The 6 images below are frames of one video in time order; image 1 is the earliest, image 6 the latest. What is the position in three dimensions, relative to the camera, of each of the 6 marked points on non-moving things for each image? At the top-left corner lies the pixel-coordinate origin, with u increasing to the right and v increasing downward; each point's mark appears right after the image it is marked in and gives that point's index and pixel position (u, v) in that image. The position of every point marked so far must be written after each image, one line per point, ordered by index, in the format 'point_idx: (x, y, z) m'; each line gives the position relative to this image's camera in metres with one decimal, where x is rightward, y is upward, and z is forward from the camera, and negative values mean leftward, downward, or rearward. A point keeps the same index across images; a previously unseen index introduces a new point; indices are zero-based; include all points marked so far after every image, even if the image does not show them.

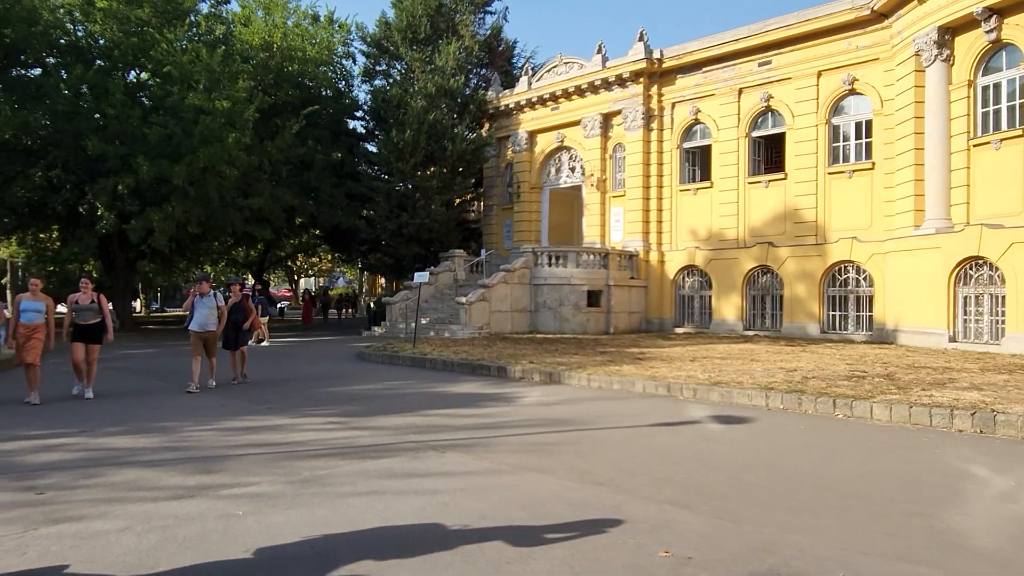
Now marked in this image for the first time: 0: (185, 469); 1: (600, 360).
0: (-2.8, -1.6, +6.5) m
1: (+1.6, -1.3, +13.9) m
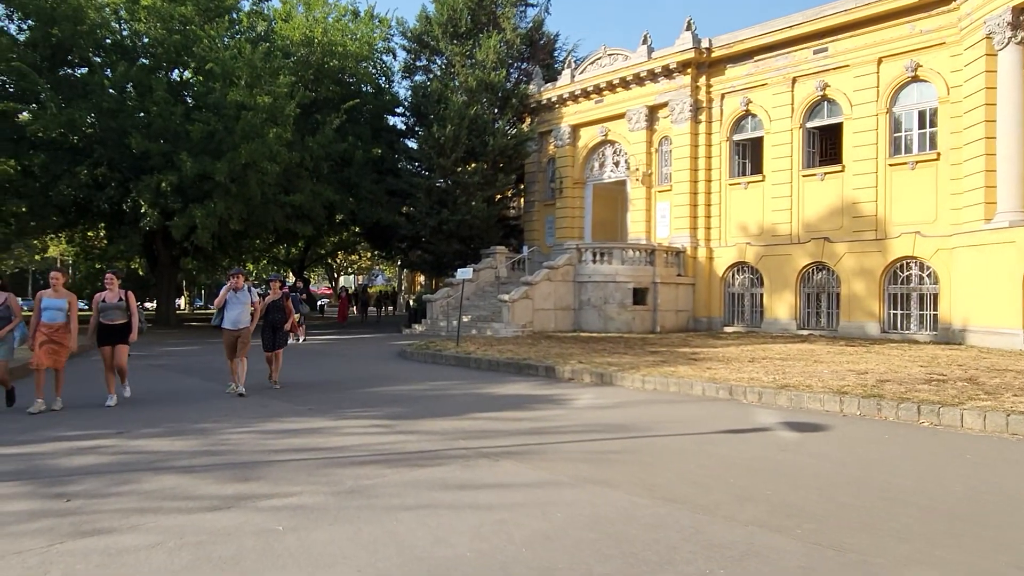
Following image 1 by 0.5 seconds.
0: (-2.4, -1.5, +6.1) m
1: (+2.5, -1.3, +13.3) m
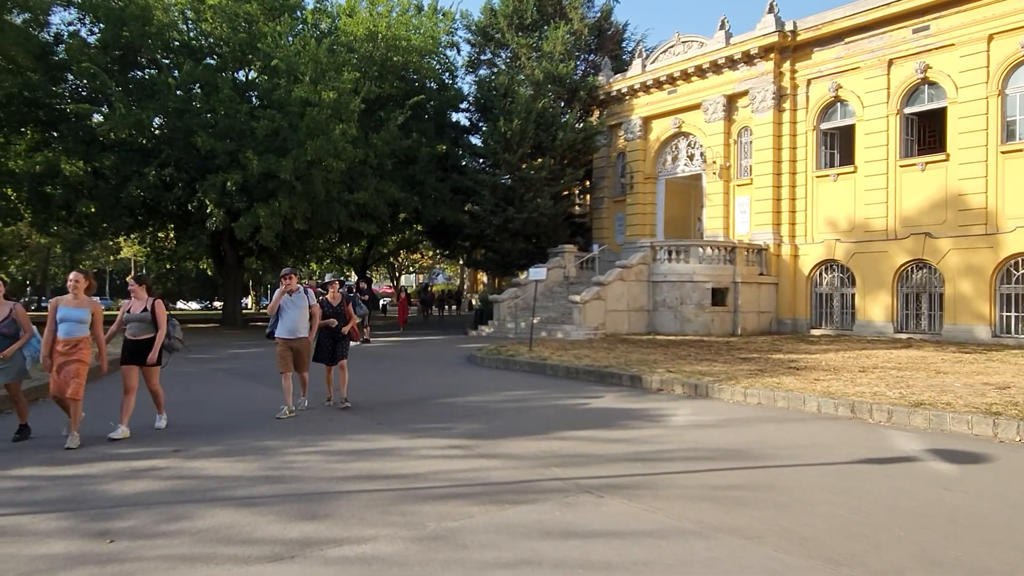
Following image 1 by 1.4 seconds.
0: (-1.6, -1.6, +5.3) m
1: (+3.8, -1.3, +12.0) m
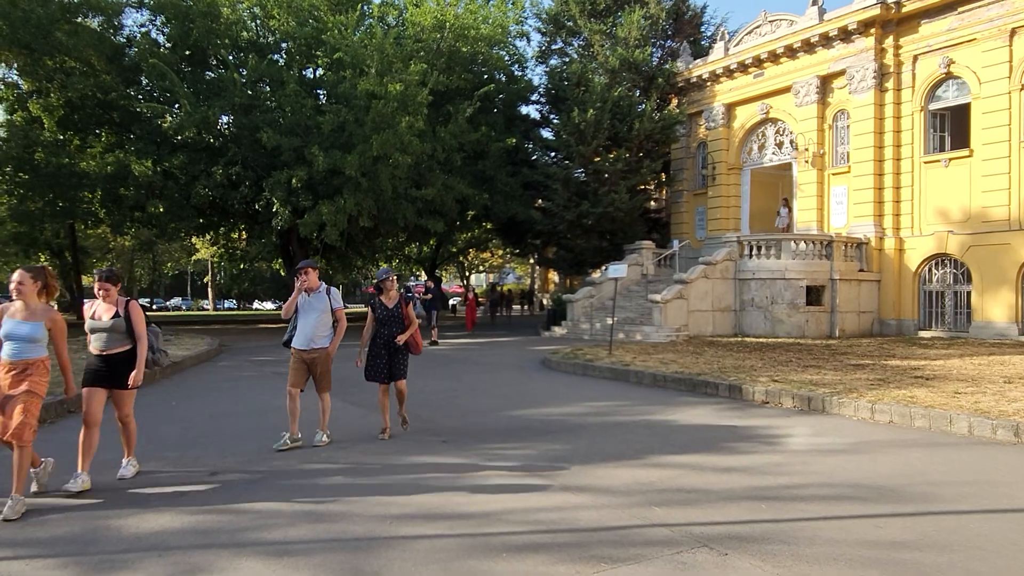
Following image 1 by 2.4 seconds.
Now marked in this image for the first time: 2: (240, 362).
0: (-1.1, -1.6, +4.2) m
1: (+4.9, -1.2, +10.4) m
2: (-5.6, -1.5, +15.6) m
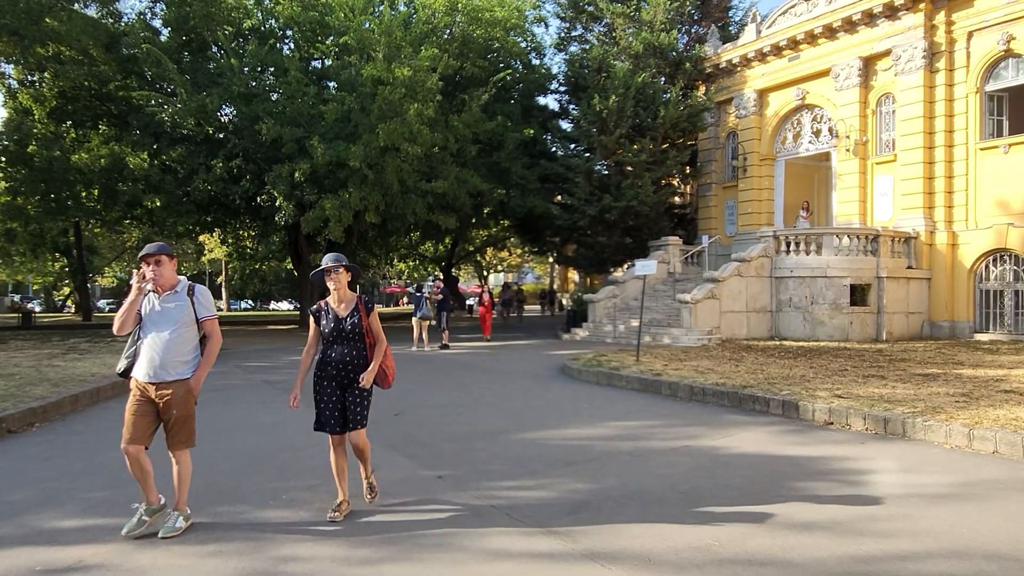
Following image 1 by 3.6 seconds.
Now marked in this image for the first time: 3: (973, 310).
0: (-1.0, -1.5, +2.8) m
1: (+5.1, -1.2, +8.9) m
2: (-5.3, -1.5, +14.2) m
3: (+11.5, -0.5, +18.8) m
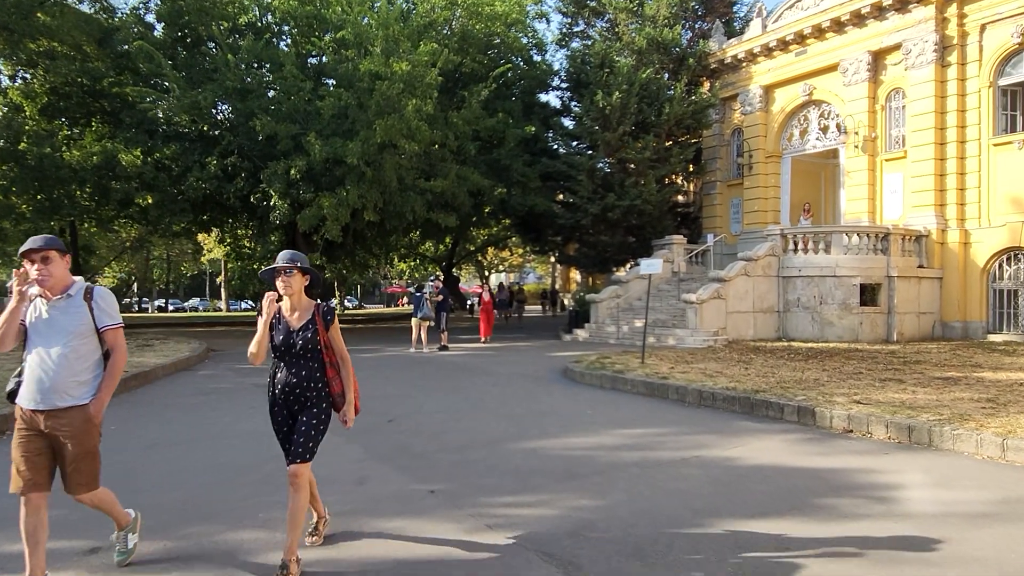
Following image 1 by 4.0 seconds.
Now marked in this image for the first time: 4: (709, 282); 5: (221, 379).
0: (-1.1, -1.5, +2.3) m
1: (+5.1, -1.2, +8.4) m
2: (-5.3, -1.5, +13.8) m
3: (+11.5, -0.5, +18.3) m
4: (+4.9, +0.2, +18.7) m
5: (-4.9, -1.5, +12.7) m
